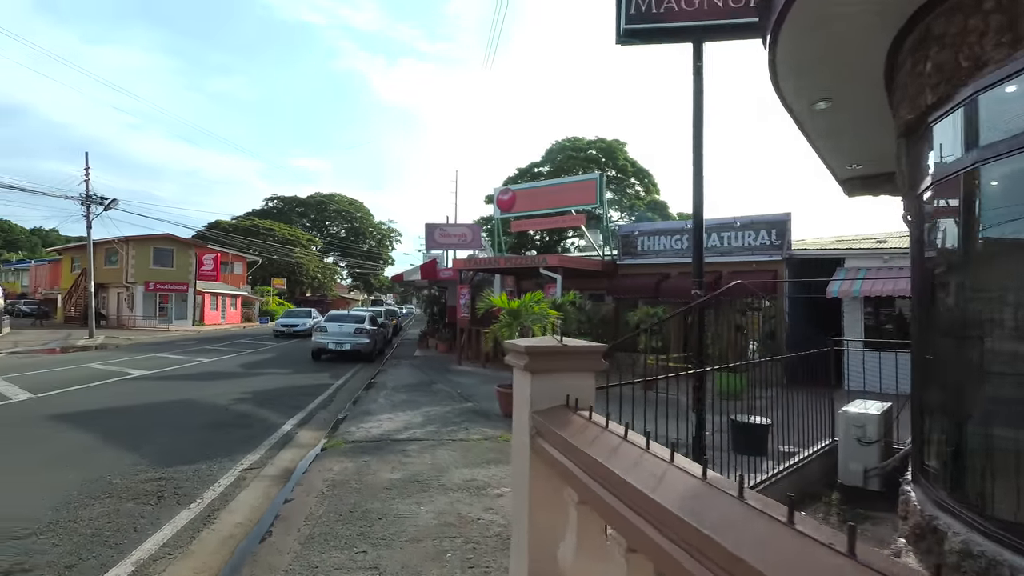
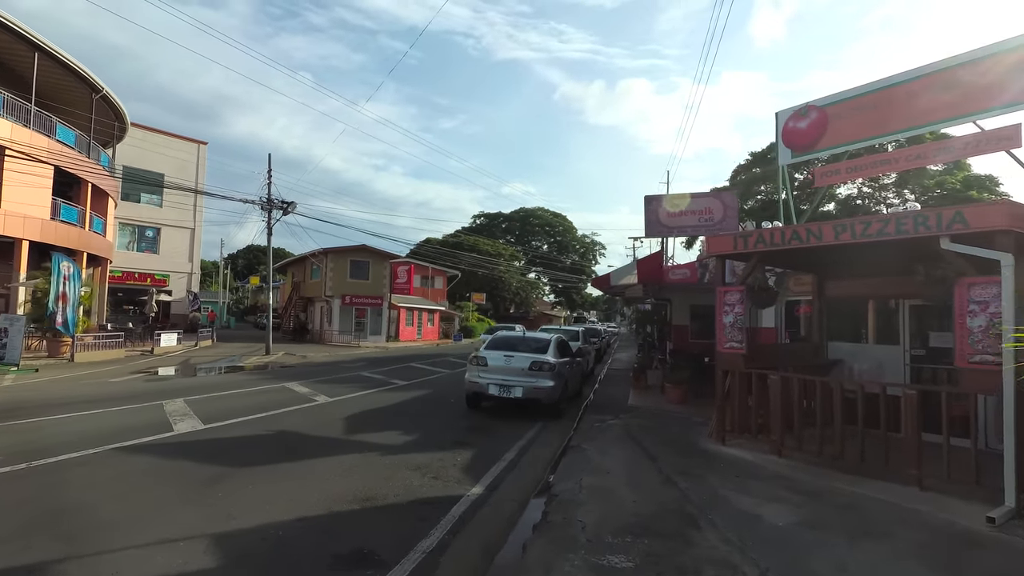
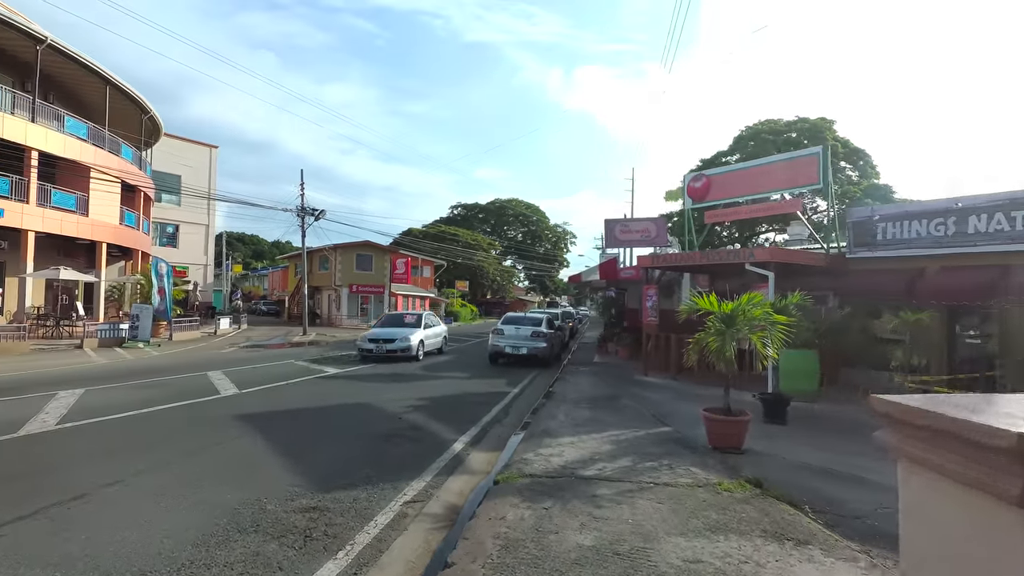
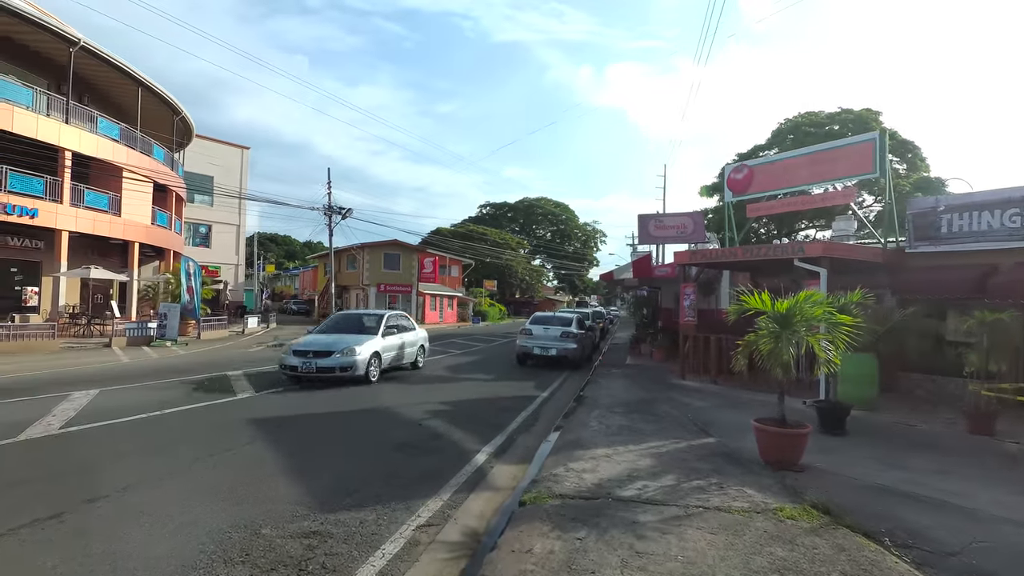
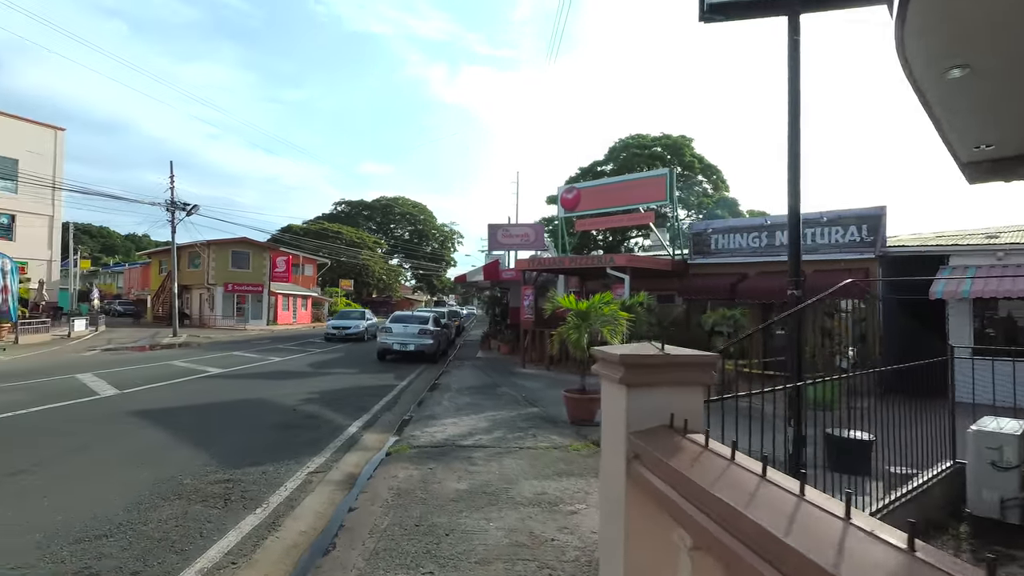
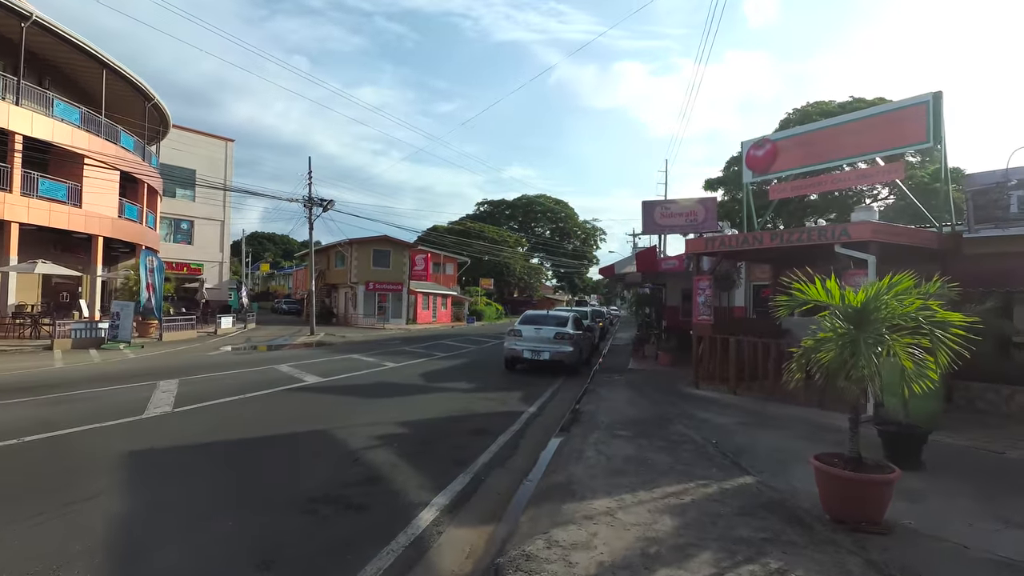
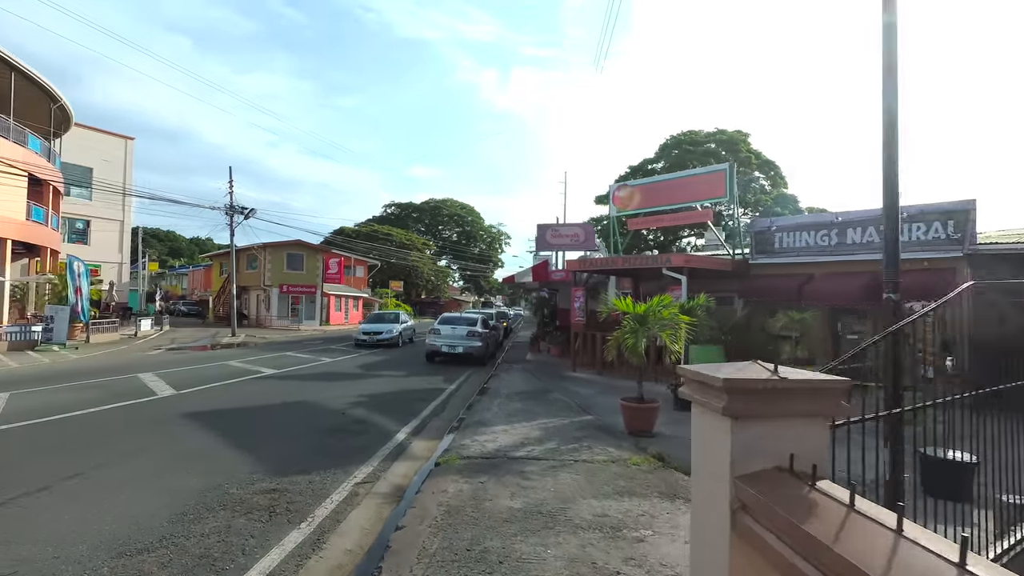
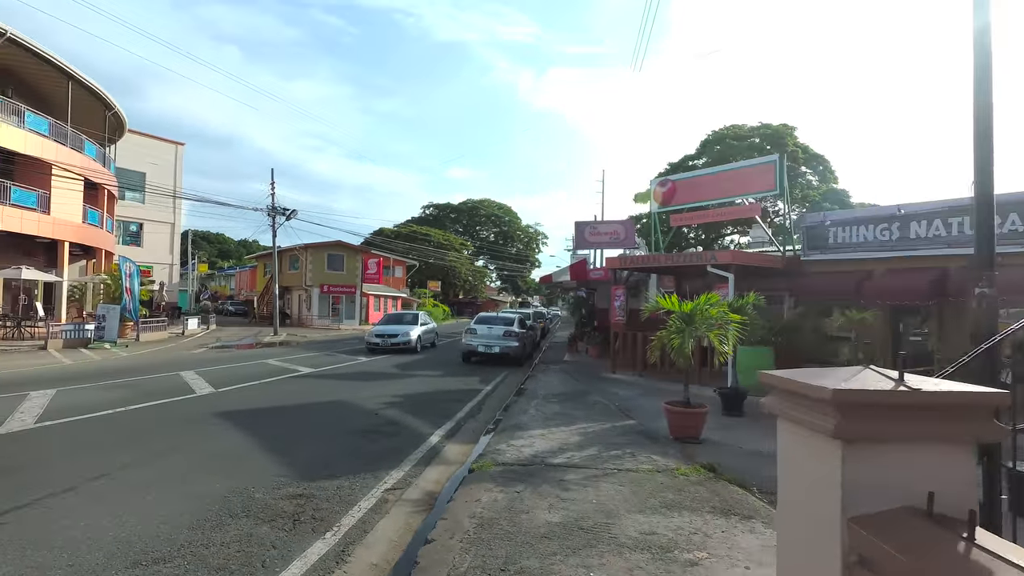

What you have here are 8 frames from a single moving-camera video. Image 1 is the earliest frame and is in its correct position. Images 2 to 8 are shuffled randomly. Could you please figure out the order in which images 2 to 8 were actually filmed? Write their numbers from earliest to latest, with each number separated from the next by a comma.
5, 7, 8, 3, 4, 6, 2
